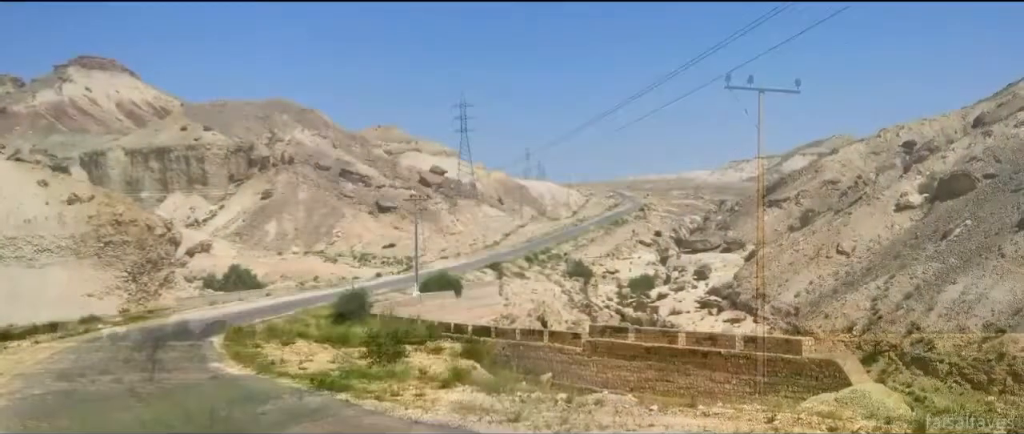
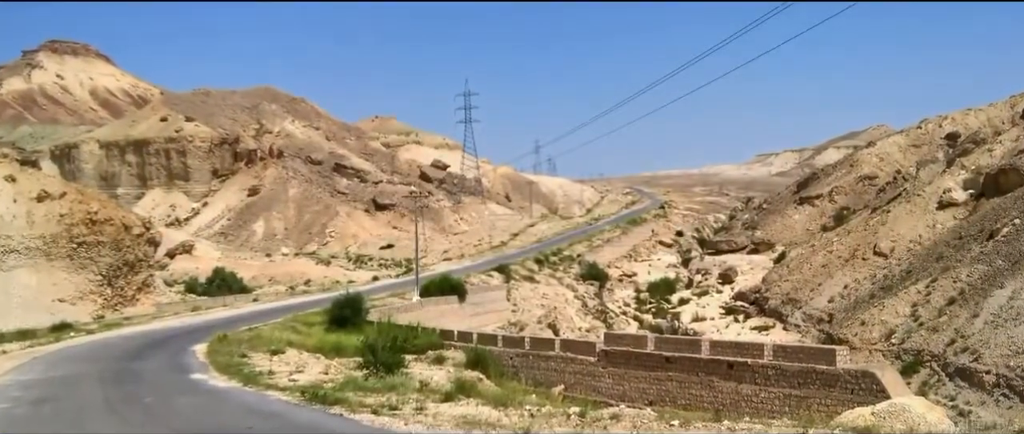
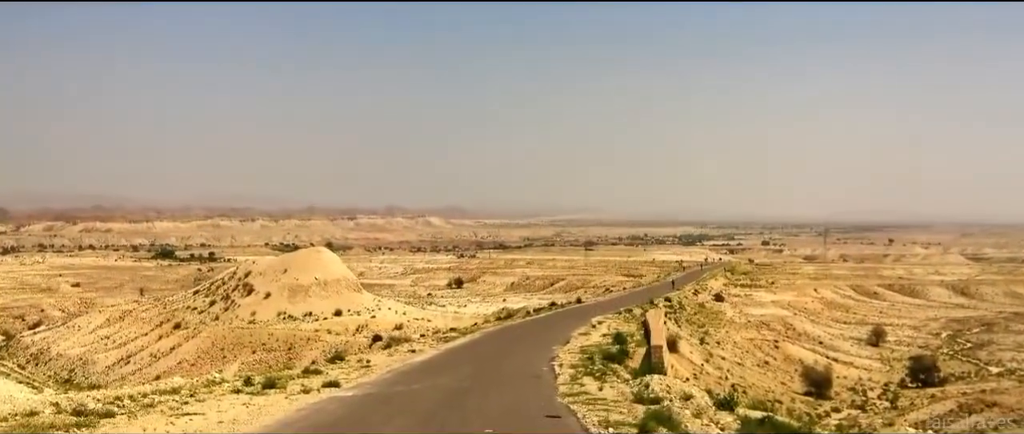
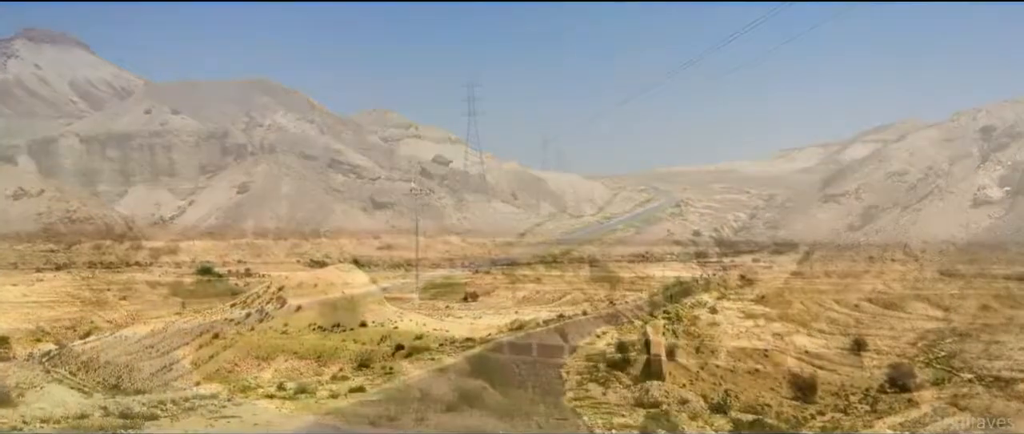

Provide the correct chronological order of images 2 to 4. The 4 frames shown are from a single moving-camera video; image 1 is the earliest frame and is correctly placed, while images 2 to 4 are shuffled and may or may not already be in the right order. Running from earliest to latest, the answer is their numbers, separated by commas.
2, 4, 3
